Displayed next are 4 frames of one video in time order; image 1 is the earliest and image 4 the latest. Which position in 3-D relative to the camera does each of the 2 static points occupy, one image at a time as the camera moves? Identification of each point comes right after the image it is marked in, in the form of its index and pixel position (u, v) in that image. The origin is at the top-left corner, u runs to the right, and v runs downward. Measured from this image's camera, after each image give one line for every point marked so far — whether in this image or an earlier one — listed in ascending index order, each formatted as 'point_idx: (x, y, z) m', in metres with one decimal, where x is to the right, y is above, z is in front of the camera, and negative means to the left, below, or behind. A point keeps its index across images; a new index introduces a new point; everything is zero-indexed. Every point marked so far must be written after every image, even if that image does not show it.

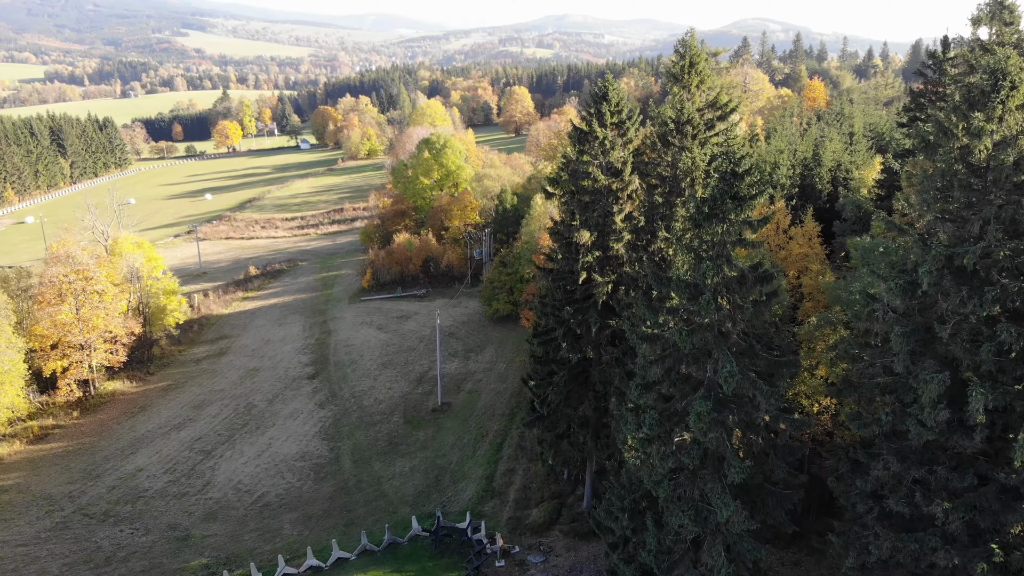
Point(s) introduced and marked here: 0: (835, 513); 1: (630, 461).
0: (+10.2, -7.1, +18.0) m
1: (+3.4, -5.0, +16.5) m
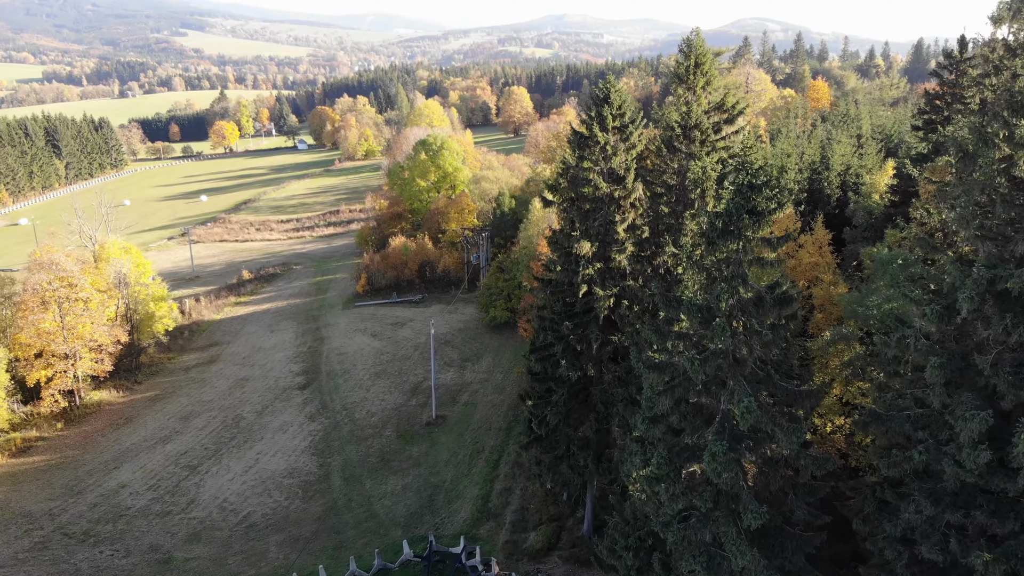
0: (+10.1, -7.7, +16.7) m
1: (+3.3, -5.5, +15.2) m
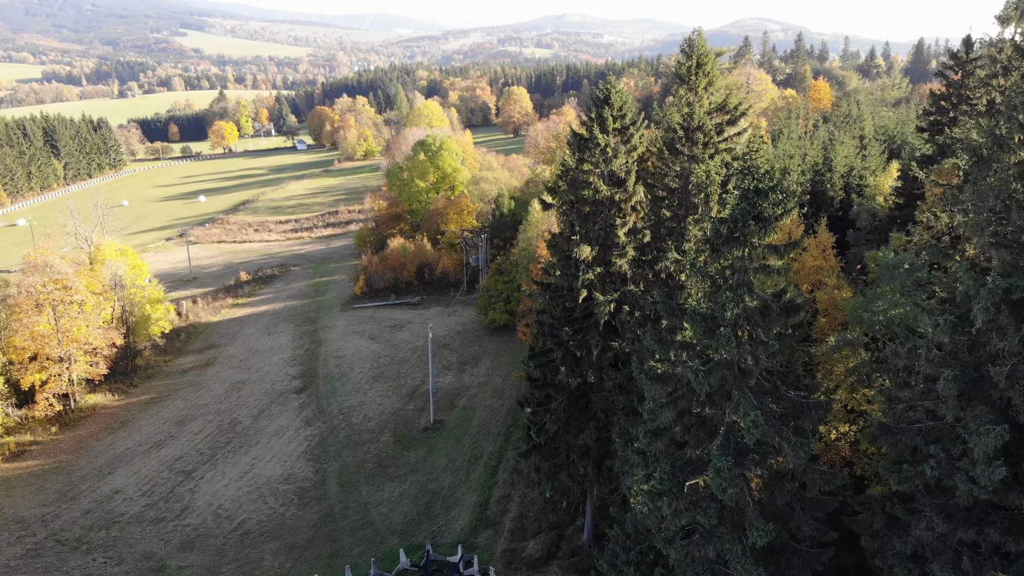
0: (+10.0, -7.8, +16.3) m
1: (+3.2, -5.7, +14.8) m
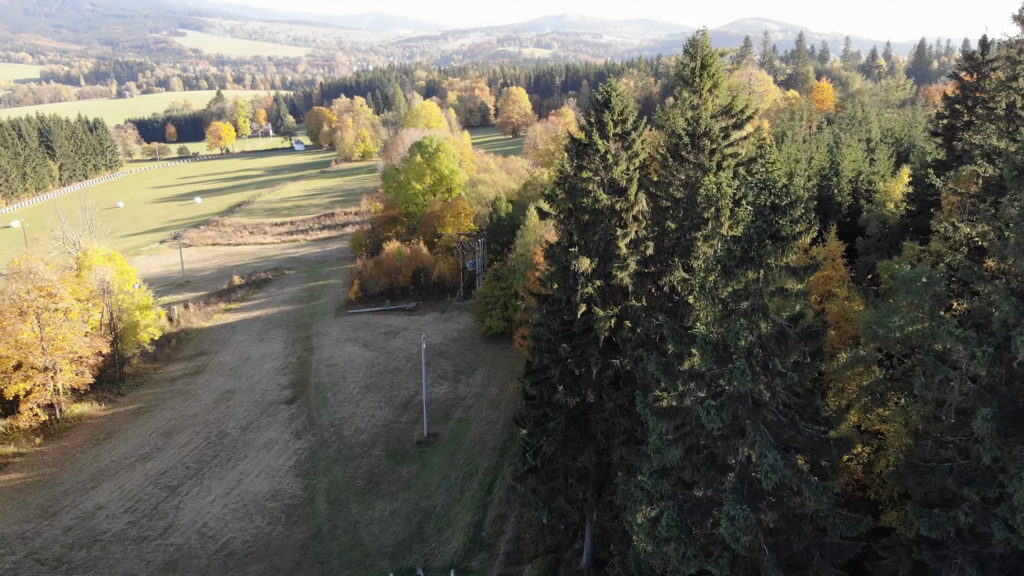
0: (+9.8, -8.3, +15.2) m
1: (+3.0, -6.2, +13.7) m
